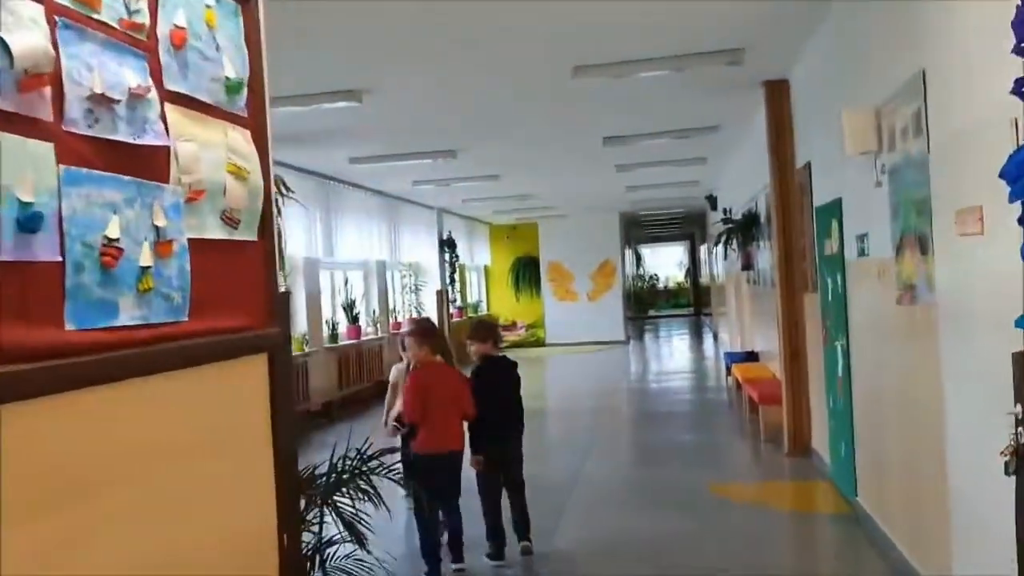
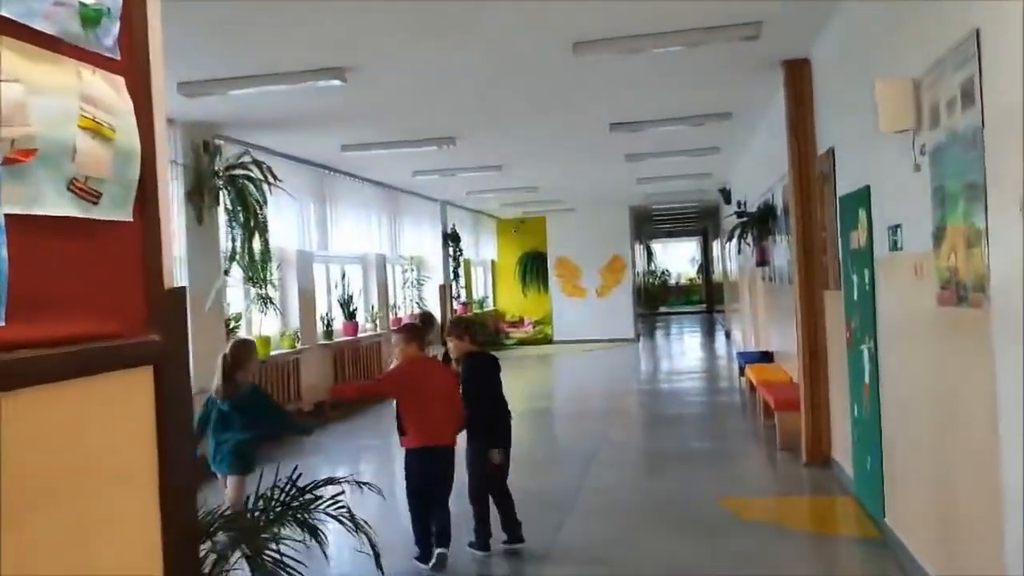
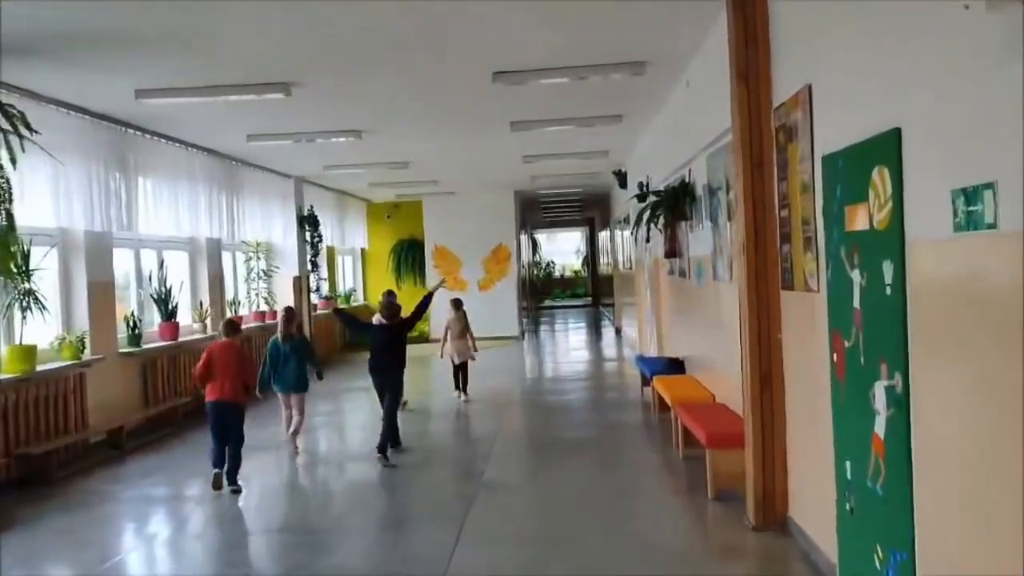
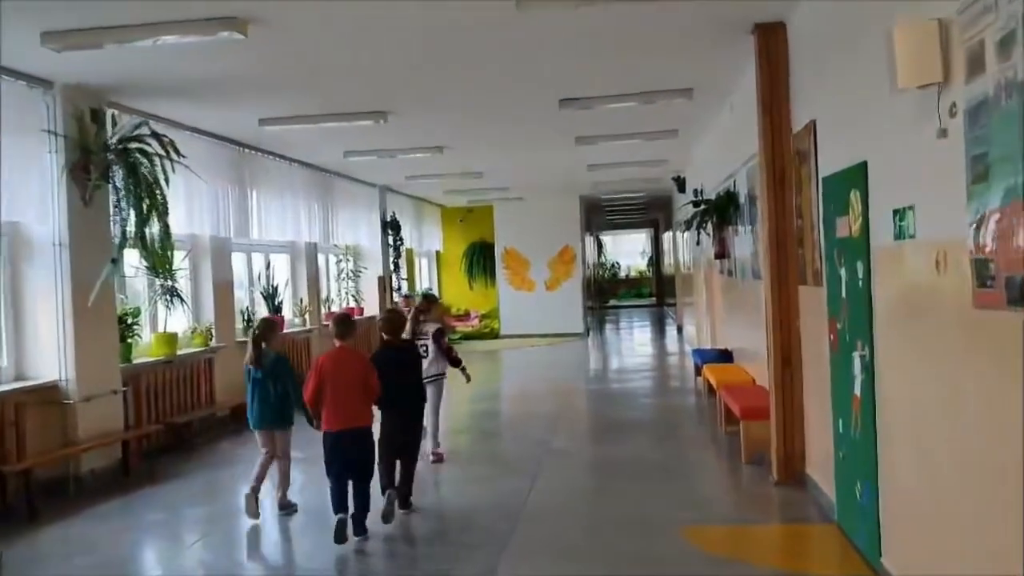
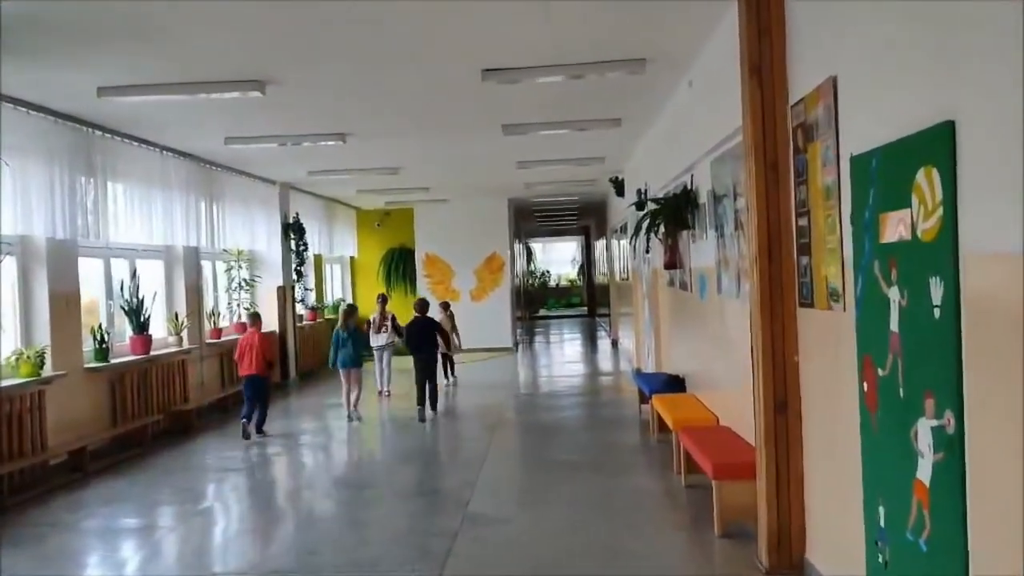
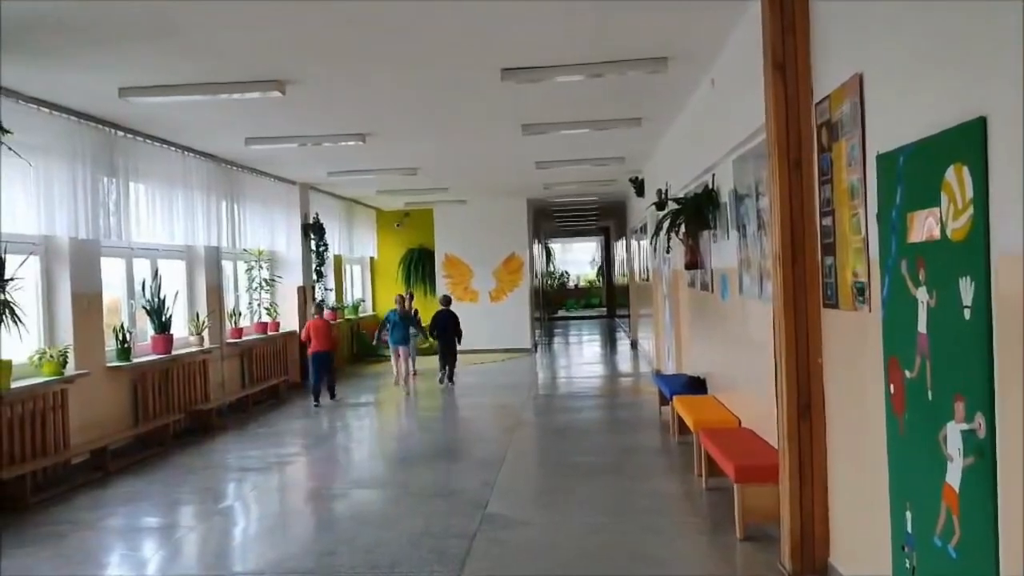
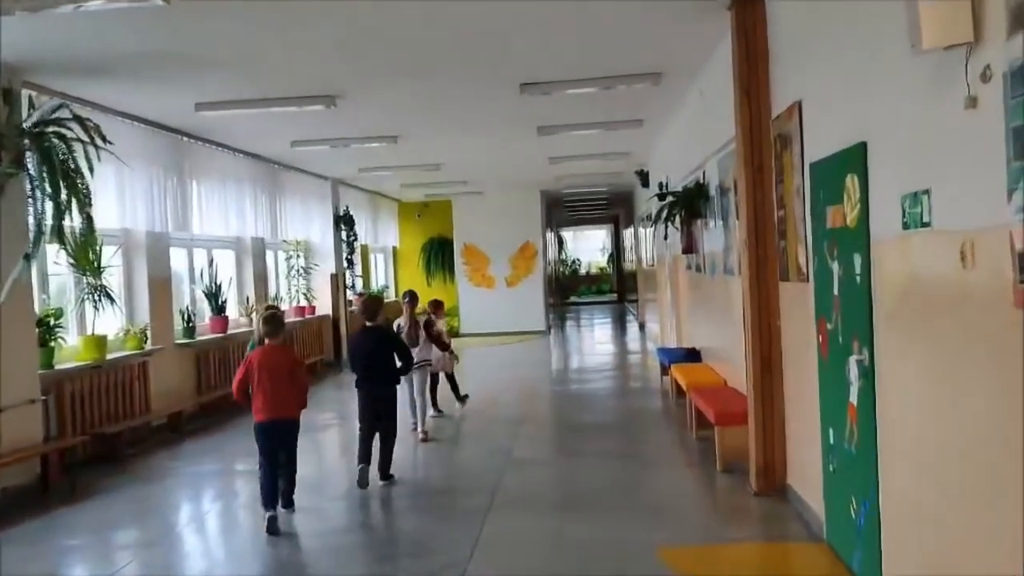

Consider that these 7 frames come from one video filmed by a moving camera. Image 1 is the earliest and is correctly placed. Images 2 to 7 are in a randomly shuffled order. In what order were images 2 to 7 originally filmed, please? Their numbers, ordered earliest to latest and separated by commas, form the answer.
2, 4, 7, 3, 5, 6
